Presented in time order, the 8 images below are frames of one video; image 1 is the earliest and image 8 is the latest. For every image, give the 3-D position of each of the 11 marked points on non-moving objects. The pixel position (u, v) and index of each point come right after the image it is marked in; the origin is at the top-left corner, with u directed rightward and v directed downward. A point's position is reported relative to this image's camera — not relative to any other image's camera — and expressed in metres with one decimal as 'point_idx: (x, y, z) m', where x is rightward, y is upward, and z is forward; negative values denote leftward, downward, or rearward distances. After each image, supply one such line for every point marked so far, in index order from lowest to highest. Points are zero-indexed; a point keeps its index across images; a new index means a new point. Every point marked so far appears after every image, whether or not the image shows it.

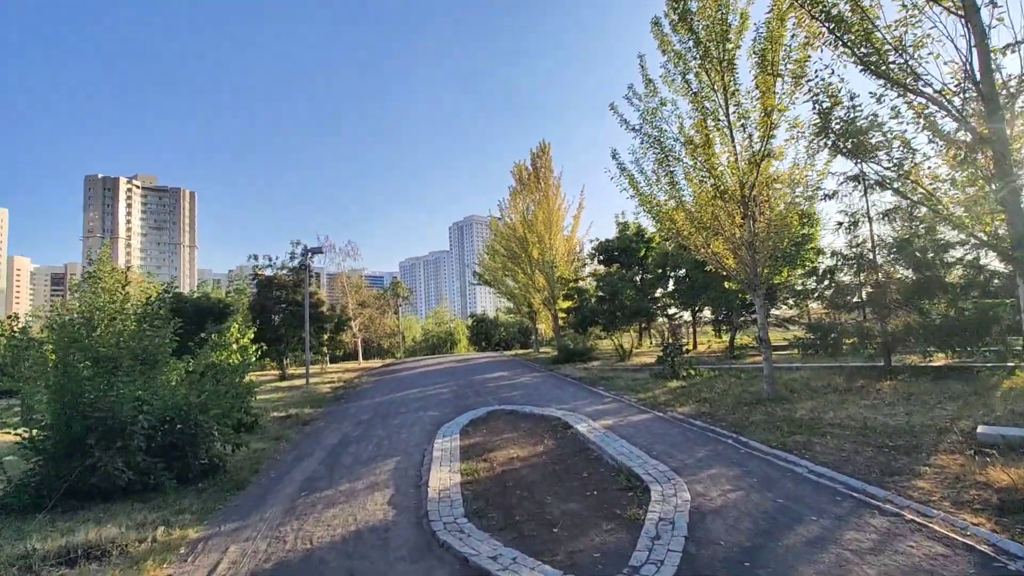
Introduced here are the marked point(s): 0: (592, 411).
0: (+1.5, -2.3, +9.7) m
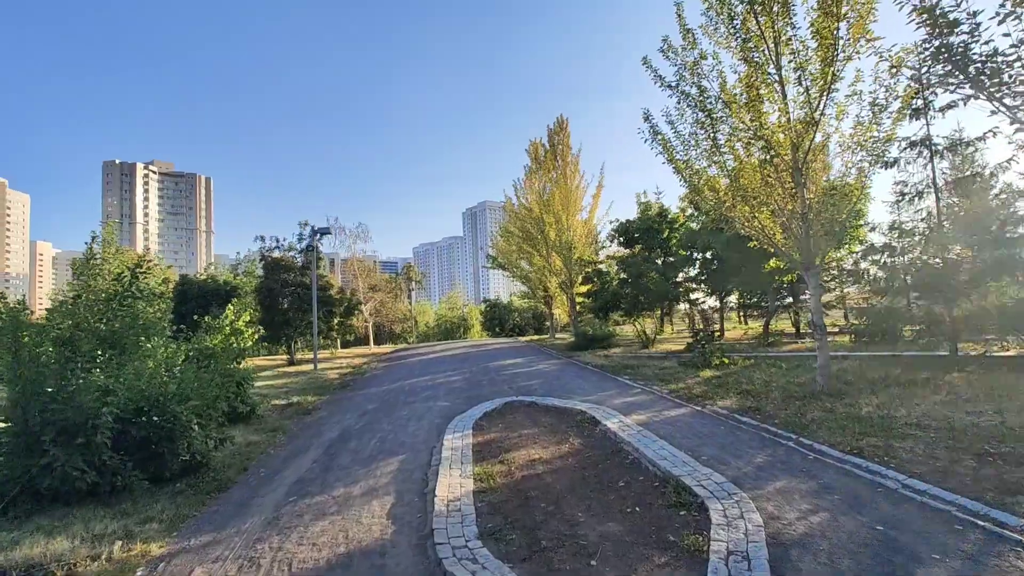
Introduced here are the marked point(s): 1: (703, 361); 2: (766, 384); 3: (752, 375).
0: (+1.8, -1.9, +8.7) m
1: (+4.5, -1.7, +12.4) m
2: (+4.6, -1.7, +9.4) m
3: (+4.8, -1.8, +10.6) m
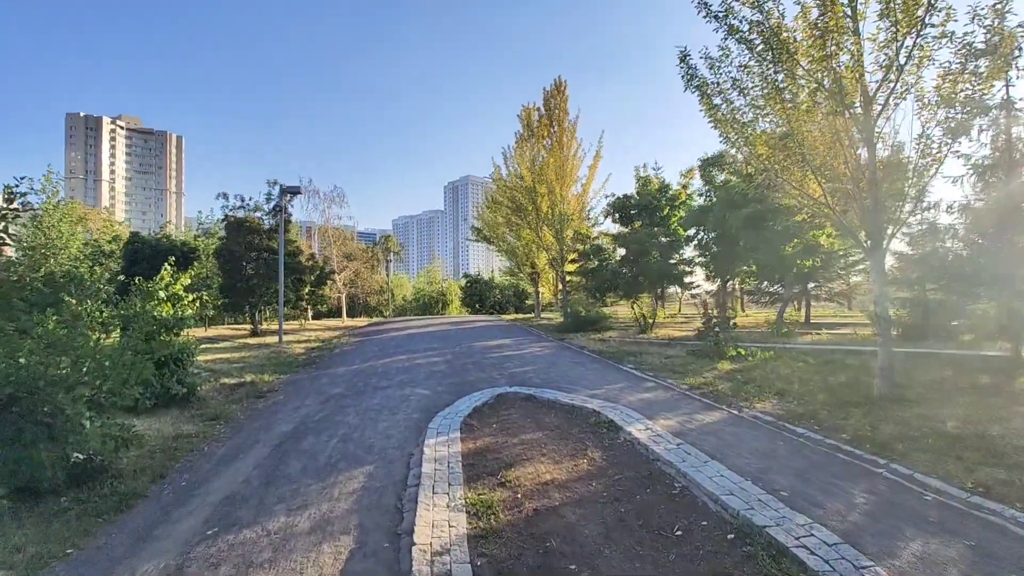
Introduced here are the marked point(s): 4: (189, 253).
0: (+1.7, -1.6, +7.2) m
1: (+4.3, -1.4, +11.0) m
2: (+4.5, -1.5, +8.1) m
3: (+4.7, -1.5, +9.3) m
4: (-11.8, +1.3, +19.2) m
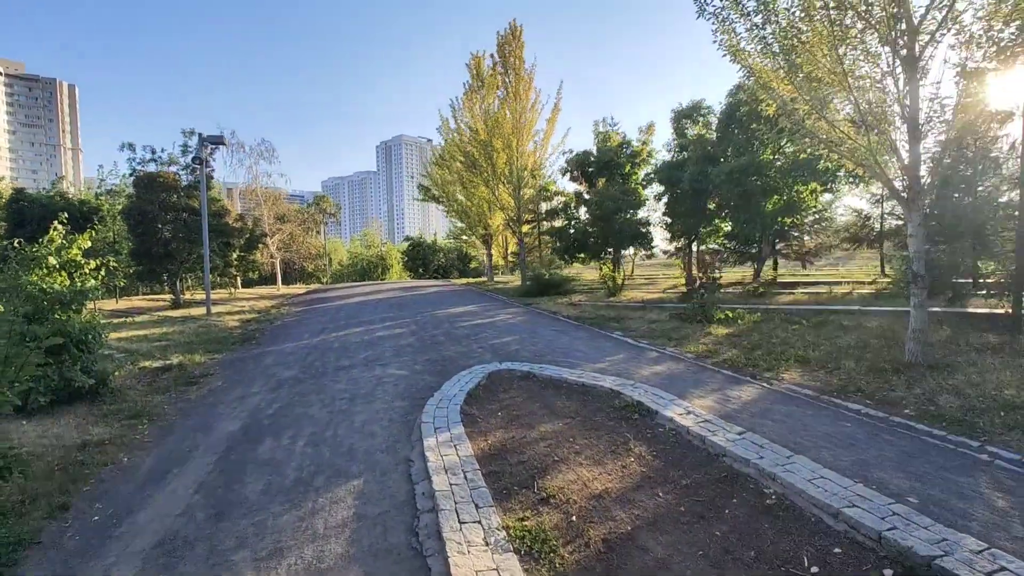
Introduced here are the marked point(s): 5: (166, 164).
0: (+1.7, -1.1, +6.3) m
1: (+3.8, -0.6, +10.4) m
2: (+4.4, -0.9, +7.5) m
3: (+4.4, -0.8, +8.7) m
4: (-13.2, +2.3, +16.4) m
5: (-12.4, +4.4, +19.0) m
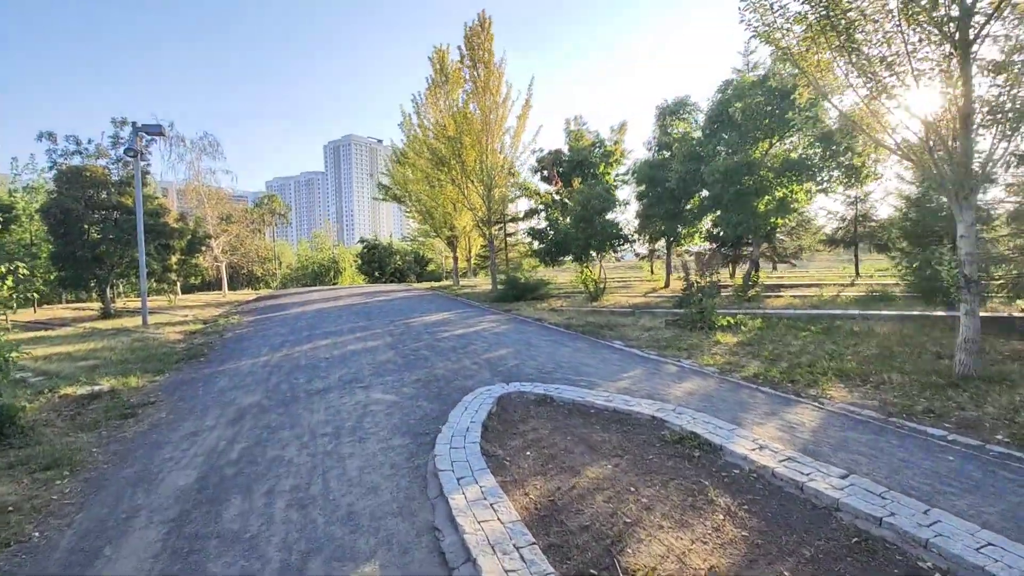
0: (+1.8, -1.1, +5.5) m
1: (+3.6, -0.6, +9.8) m
2: (+4.4, -0.9, +7.0) m
3: (+4.3, -0.8, +8.2) m
4: (-13.9, +2.1, +14.3) m
5: (-13.4, +4.2, +16.9) m
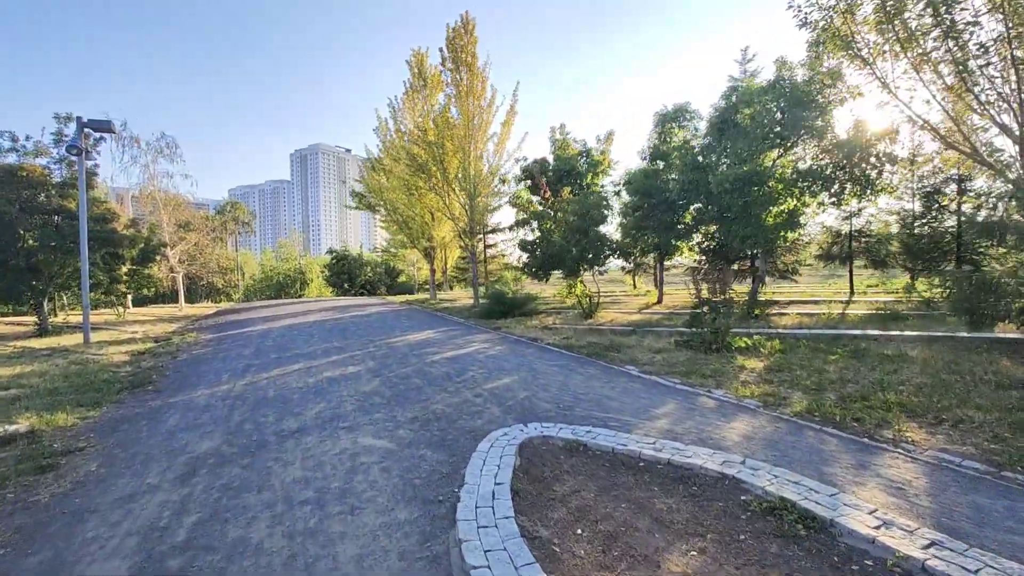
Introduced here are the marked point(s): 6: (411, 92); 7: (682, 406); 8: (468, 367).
0: (+2.1, -1.4, +4.6) m
1: (+3.5, -1.0, +8.9) m
2: (+4.5, -1.2, +6.2) m
3: (+4.4, -1.1, +7.4) m
4: (-14.1, +1.8, +12.5) m
5: (-13.8, +3.8, +15.2) m
6: (-3.5, +6.9, +18.5) m
7: (+1.9, -1.3, +5.8) m
8: (-0.7, -1.2, +8.1) m
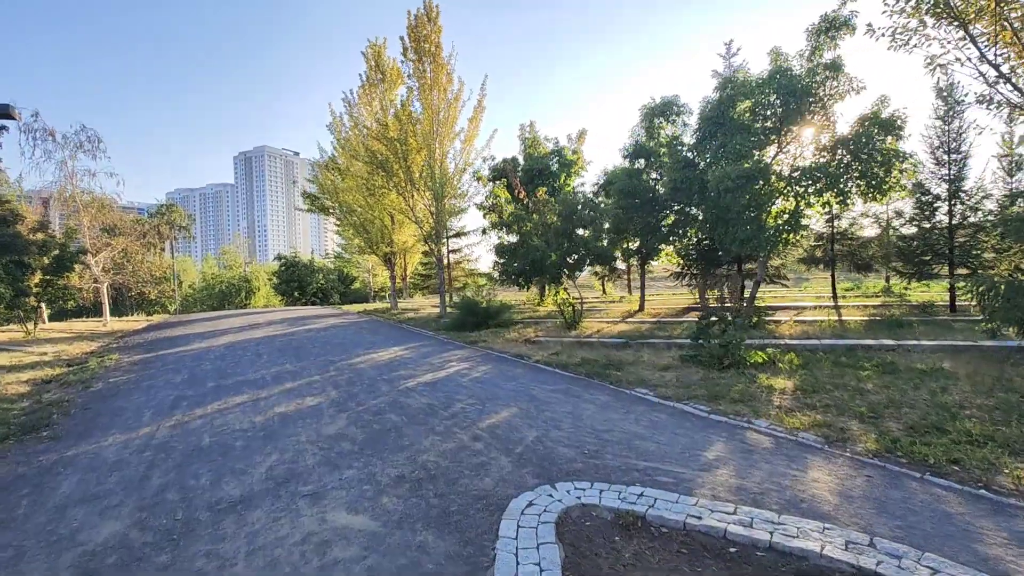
0: (+2.3, -1.5, +3.5) m
1: (+3.3, -1.1, +8.0) m
2: (+4.6, -1.3, +5.3) m
3: (+4.3, -1.2, +6.5) m
4: (-14.6, +1.4, +10.0) m
5: (-14.5, +3.4, +12.7) m
6: (-4.6, +6.6, +17.0) m
7: (+2.0, -1.4, +4.7) m
8: (-0.8, -1.4, +6.8) m
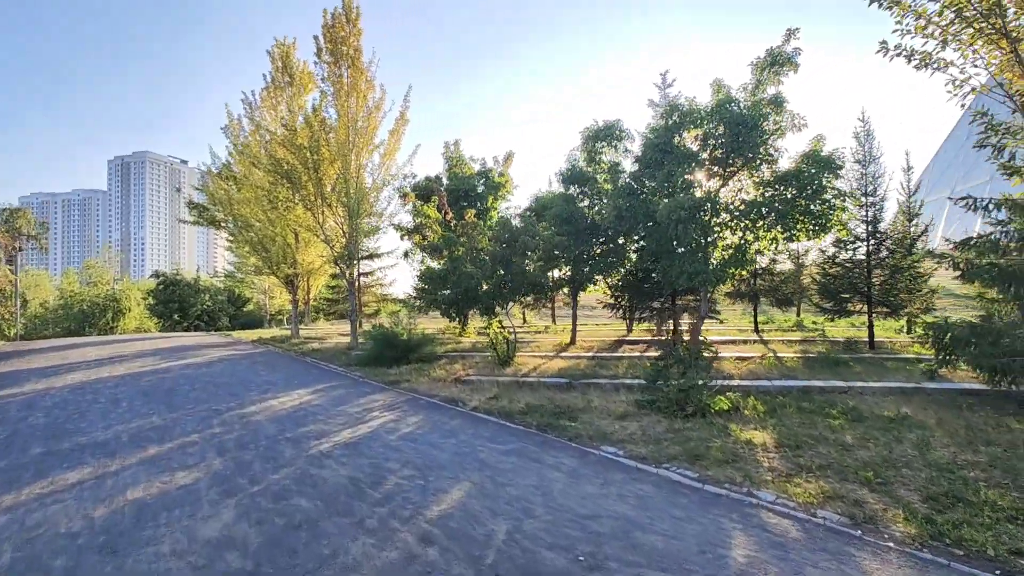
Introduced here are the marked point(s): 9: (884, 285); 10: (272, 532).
0: (+2.2, -1.8, +2.6) m
1: (+2.5, -1.6, +7.2) m
2: (+4.2, -1.7, +4.8) m
3: (+3.8, -1.7, +5.9) m
4: (-15.4, +1.2, +6.2) m
5: (-15.8, +3.1, +9.0) m
6: (-6.7, +5.8, +15.0) m
7: (+1.7, -1.8, +3.7) m
8: (-1.3, -1.8, +5.3) m
9: (+8.7, +0.1, +12.4) m
10: (-1.8, -1.8, +4.0) m
